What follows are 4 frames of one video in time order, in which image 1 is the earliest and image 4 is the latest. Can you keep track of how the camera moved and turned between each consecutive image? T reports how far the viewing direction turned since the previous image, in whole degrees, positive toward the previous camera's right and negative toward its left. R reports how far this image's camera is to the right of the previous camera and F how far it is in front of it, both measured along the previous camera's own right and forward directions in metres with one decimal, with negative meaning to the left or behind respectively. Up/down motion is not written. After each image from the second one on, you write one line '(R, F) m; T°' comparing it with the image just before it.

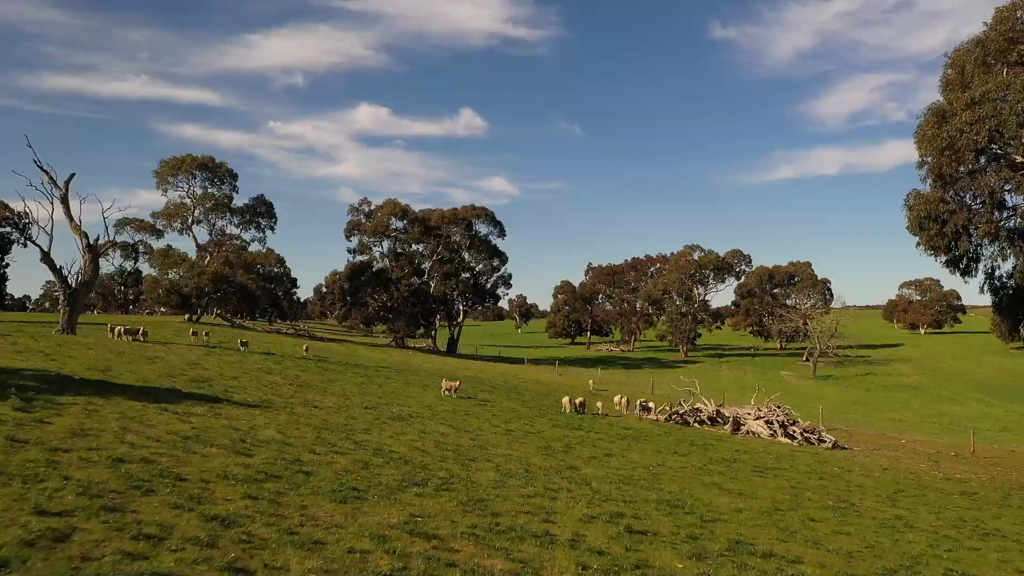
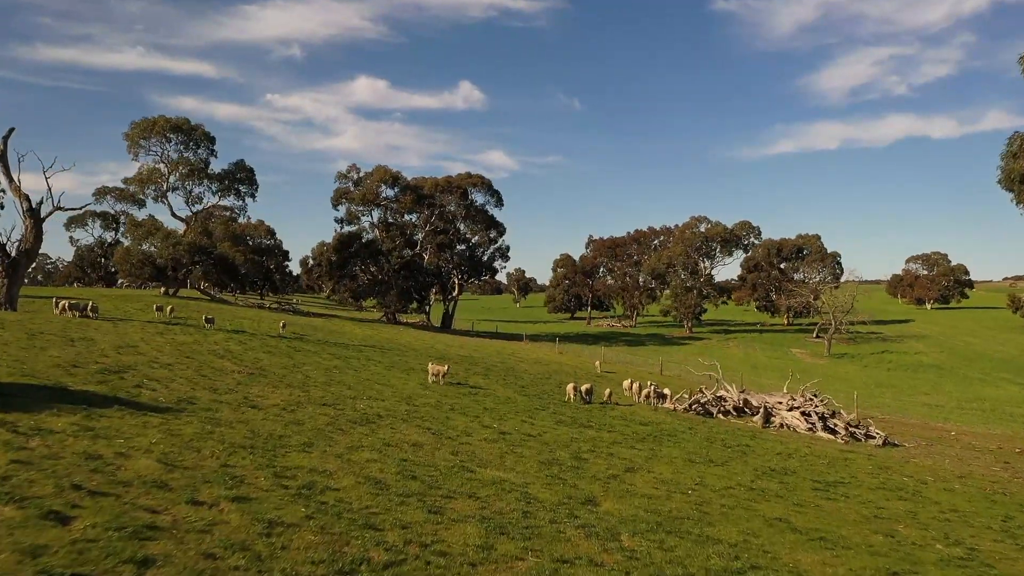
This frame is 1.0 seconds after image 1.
(+0.1, +5.4) m; 0°
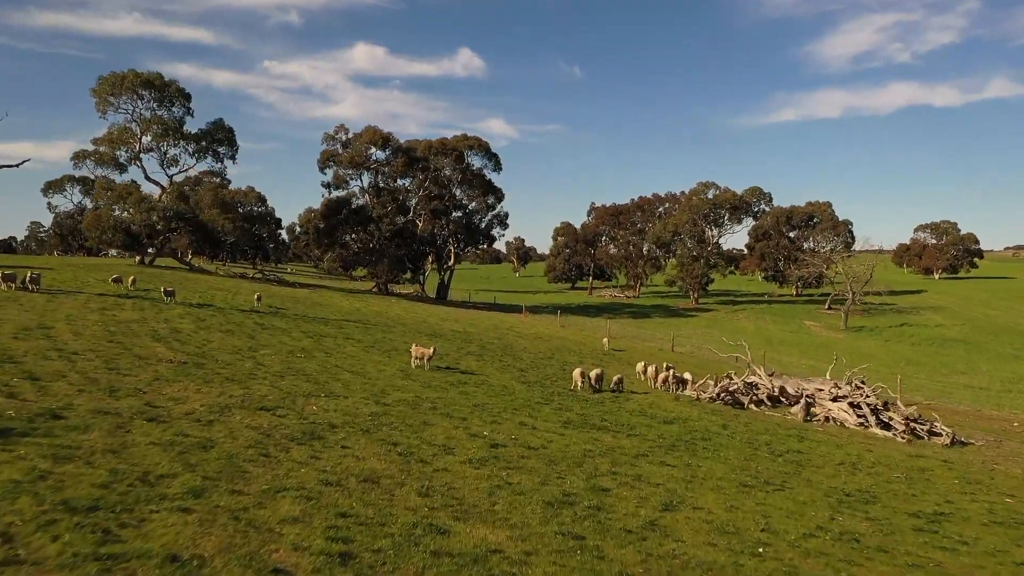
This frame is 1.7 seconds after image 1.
(+0.1, +5.1) m; 0°
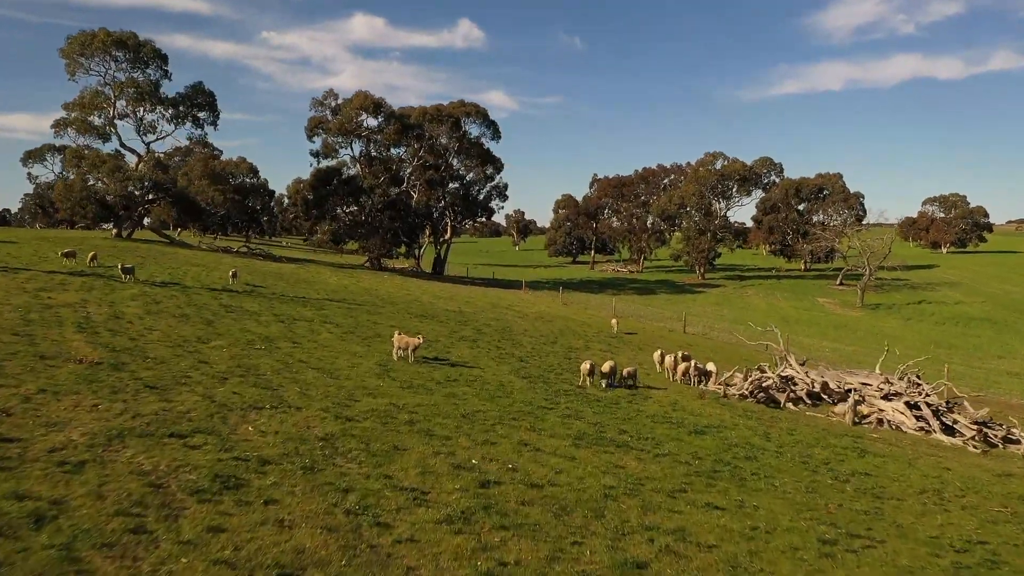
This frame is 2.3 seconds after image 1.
(0.0, +4.2) m; 0°
